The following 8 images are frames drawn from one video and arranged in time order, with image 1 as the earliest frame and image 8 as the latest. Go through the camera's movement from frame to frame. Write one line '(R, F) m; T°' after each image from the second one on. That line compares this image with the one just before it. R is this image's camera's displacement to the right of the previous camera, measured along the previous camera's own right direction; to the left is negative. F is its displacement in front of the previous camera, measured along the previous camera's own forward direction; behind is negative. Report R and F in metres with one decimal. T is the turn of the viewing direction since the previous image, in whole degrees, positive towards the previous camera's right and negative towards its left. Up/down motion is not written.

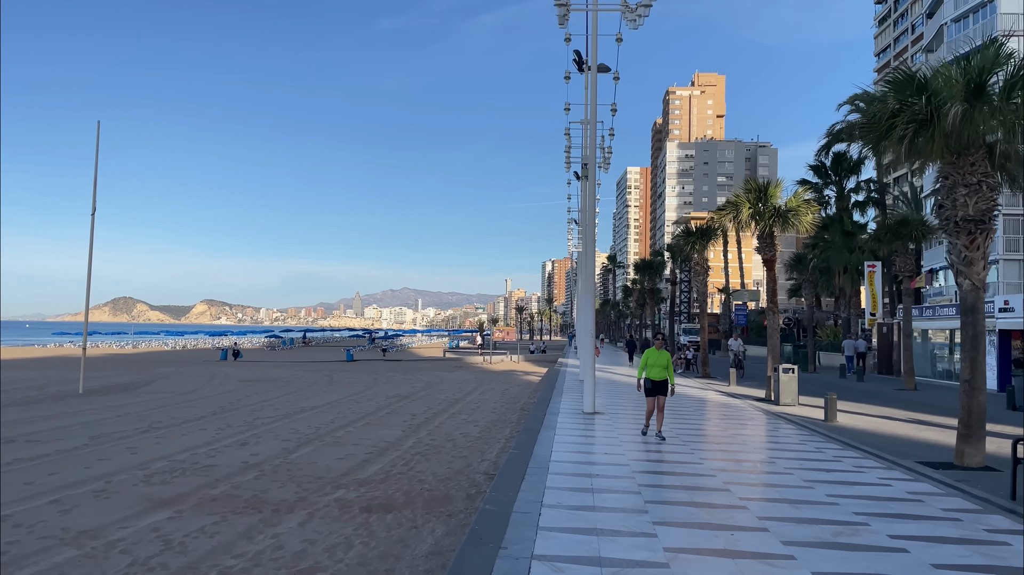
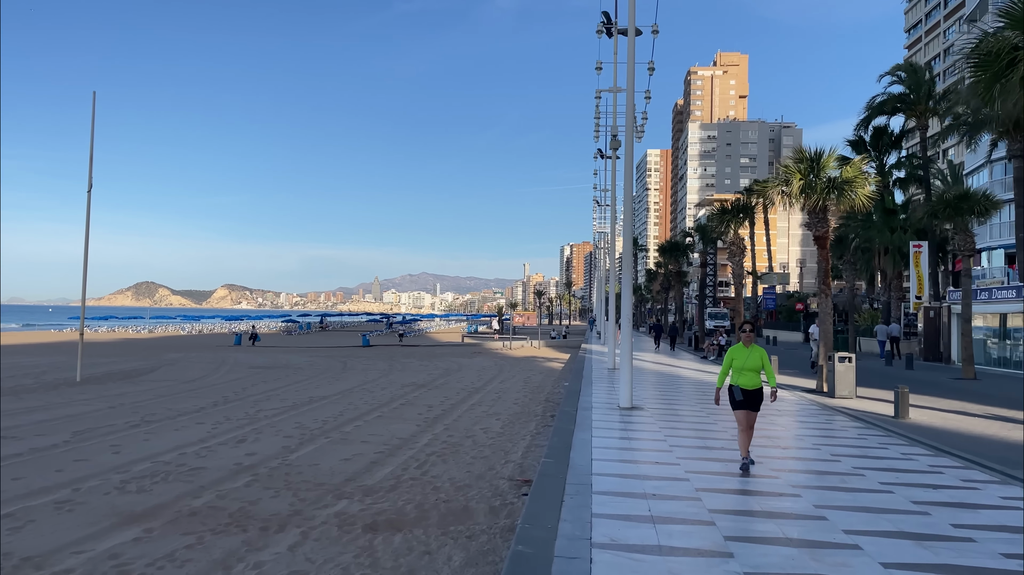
(-0.1, +1.3) m; -1°
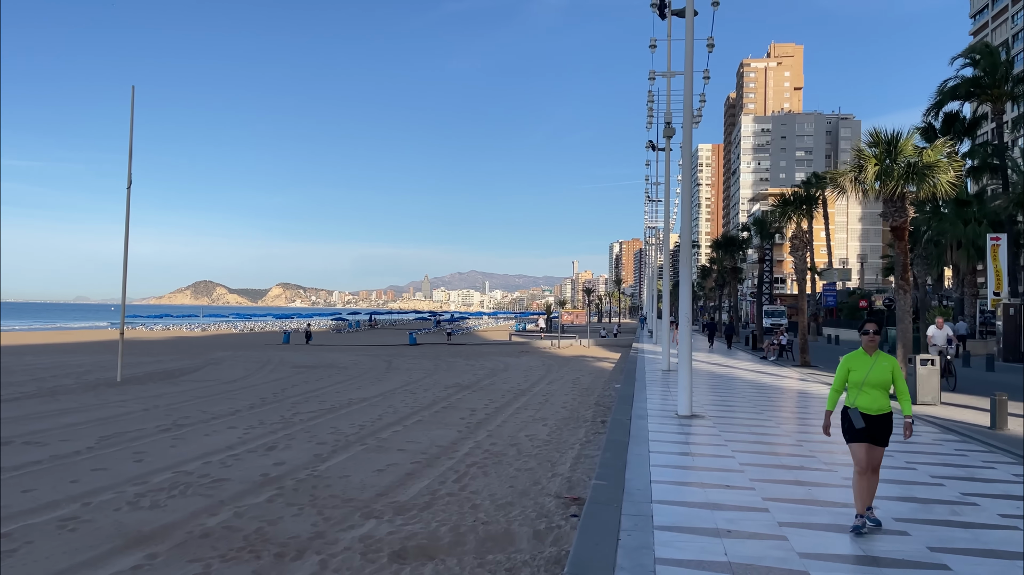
(0.0, +0.8) m; -4°
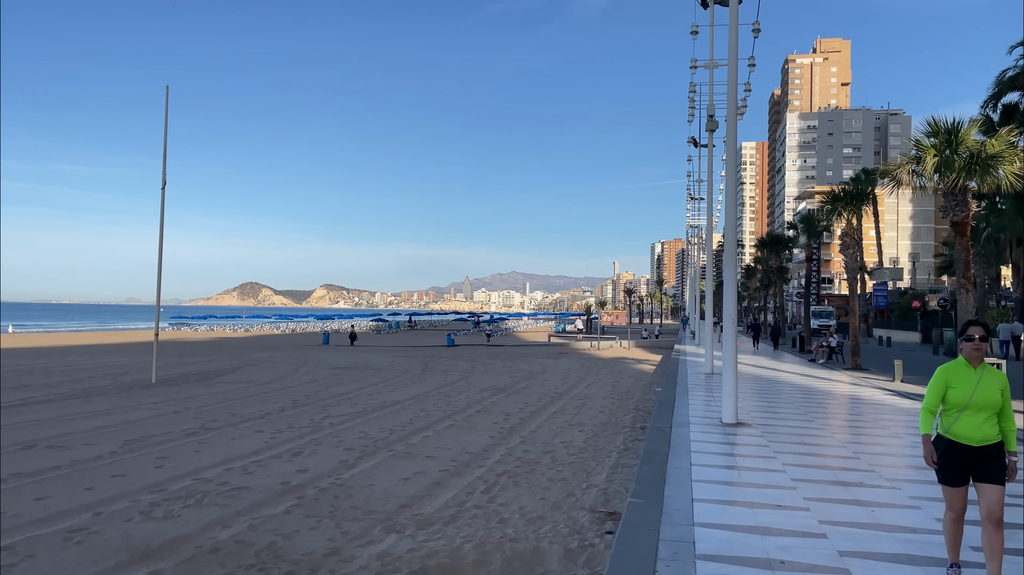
(+0.1, +0.5) m; -3°
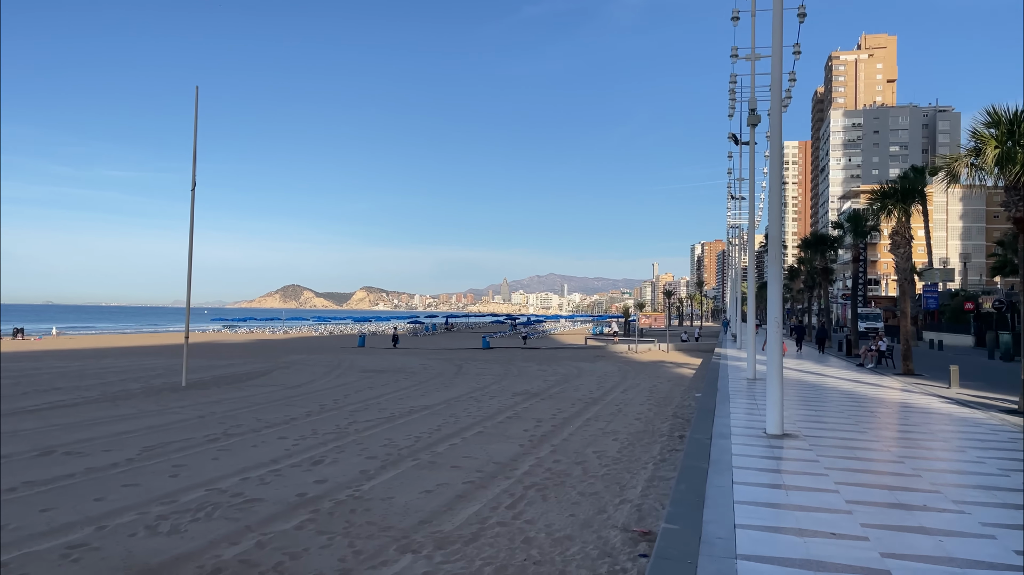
(+0.1, +0.5) m; -3°
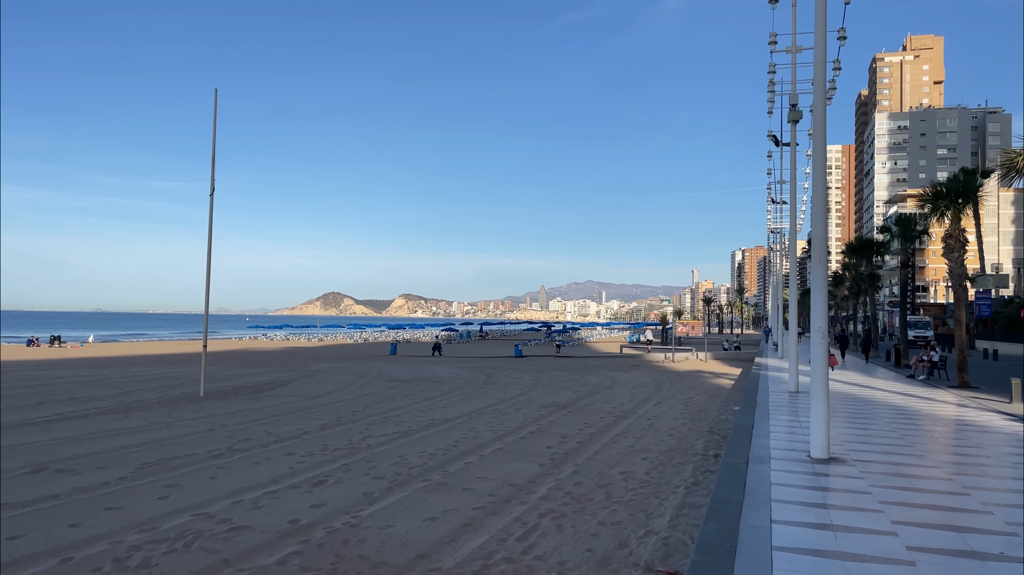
(+0.2, +0.7) m; -3°
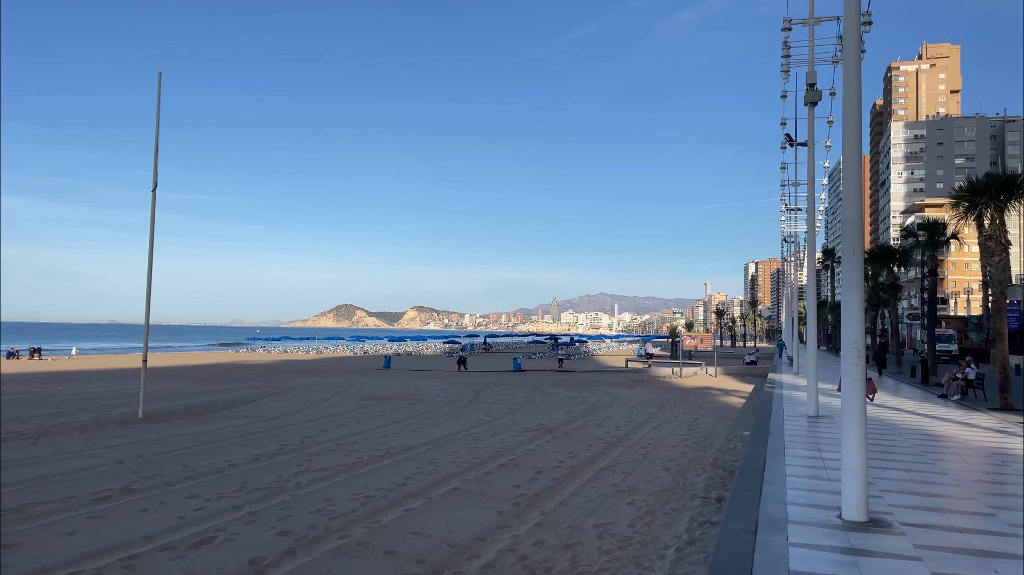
(+0.6, +1.9) m; -1°
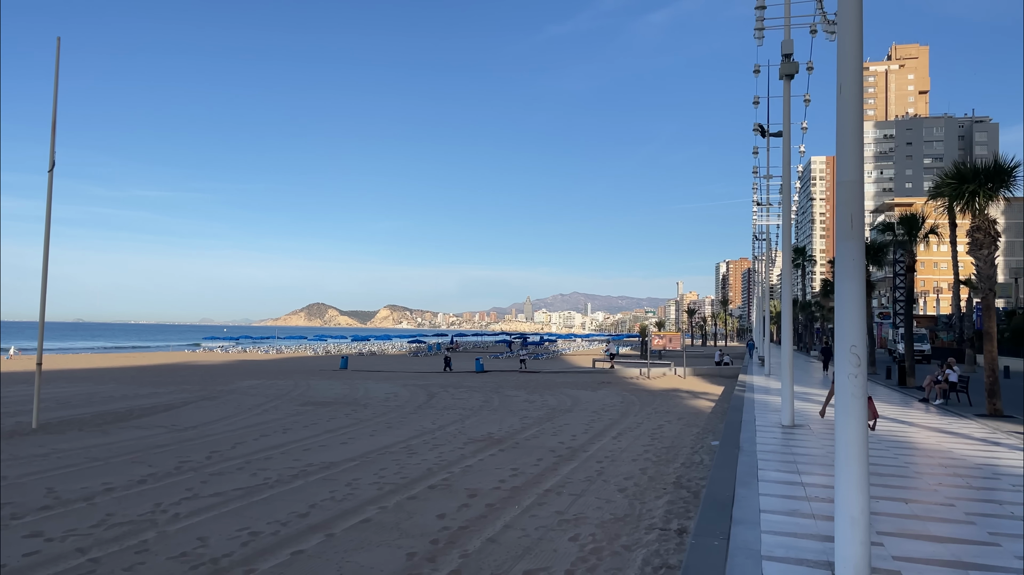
(+0.5, +1.5) m; +2°
